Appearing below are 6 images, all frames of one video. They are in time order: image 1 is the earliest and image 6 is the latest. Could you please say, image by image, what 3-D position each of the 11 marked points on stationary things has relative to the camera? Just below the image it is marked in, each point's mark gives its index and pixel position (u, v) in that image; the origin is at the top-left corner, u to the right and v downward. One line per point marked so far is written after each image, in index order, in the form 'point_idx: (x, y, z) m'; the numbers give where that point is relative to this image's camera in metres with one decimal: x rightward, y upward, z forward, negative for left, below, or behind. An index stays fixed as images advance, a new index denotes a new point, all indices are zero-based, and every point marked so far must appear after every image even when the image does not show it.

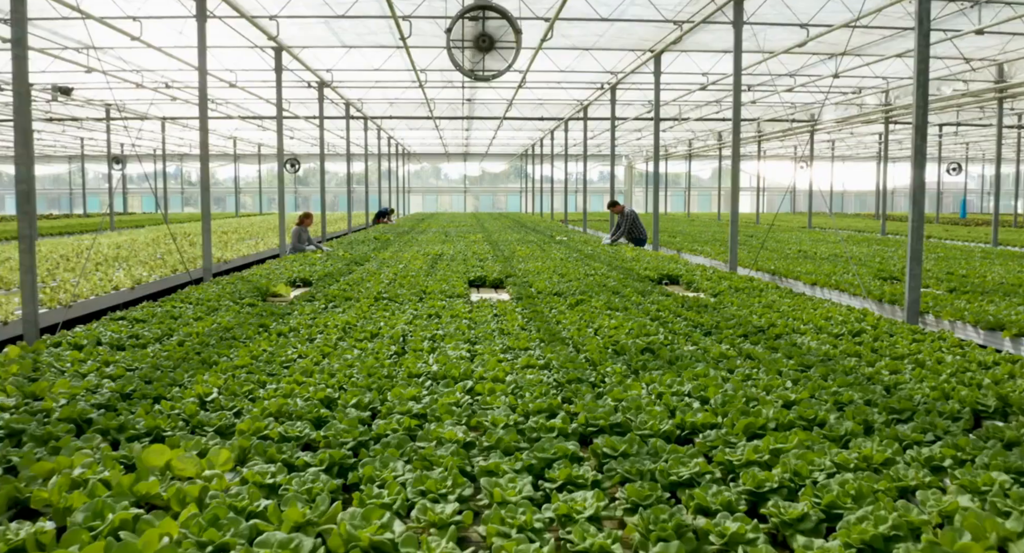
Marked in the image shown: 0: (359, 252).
0: (-3.9, +0.7, +17.6) m
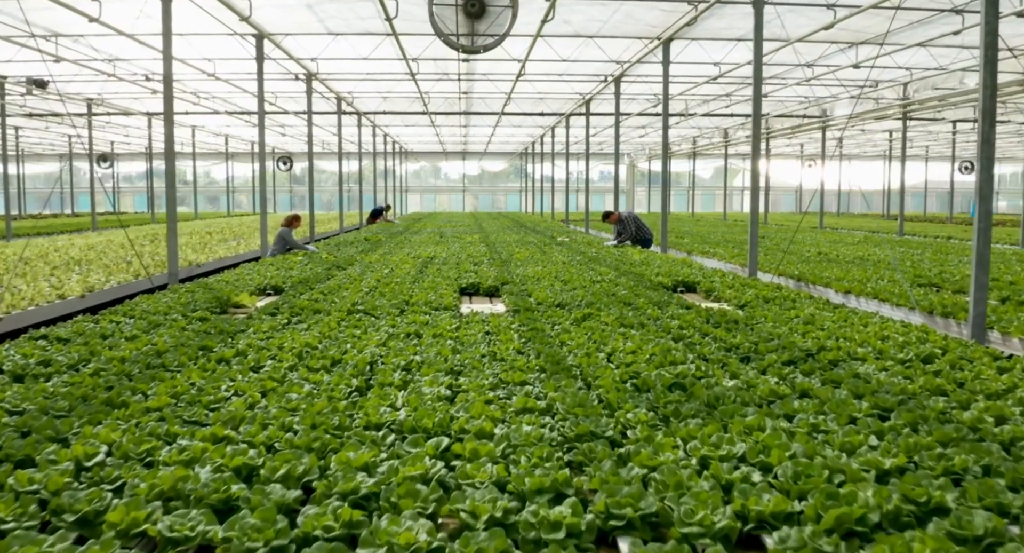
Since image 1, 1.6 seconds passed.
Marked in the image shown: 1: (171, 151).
0: (-3.9, +0.5, +16.2) m
1: (-6.2, +2.3, +12.5) m
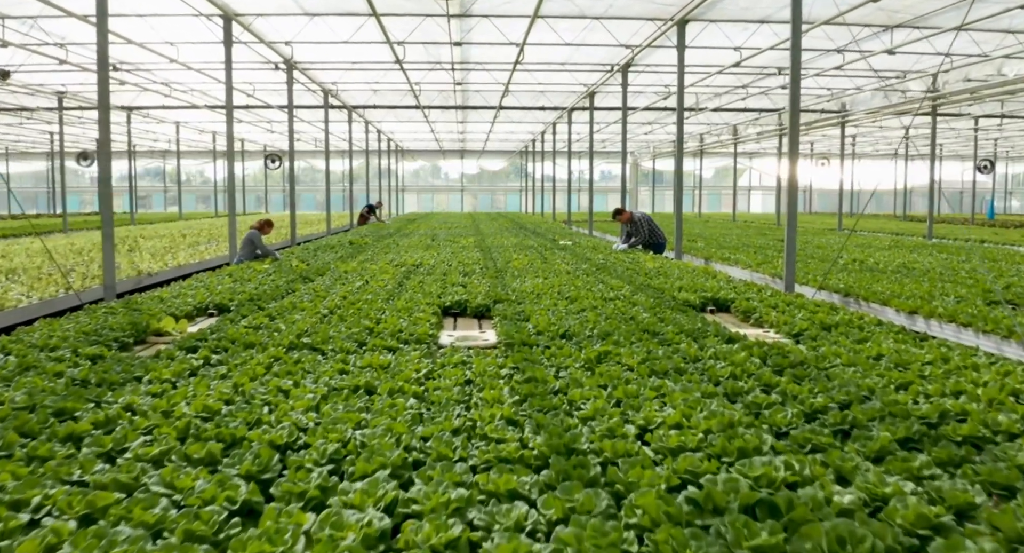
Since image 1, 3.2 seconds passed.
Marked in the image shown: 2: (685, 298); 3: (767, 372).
0: (-4.0, +0.3, +14.4) m
1: (-6.3, +2.0, +10.6) m
2: (+2.3, -0.3, +9.0) m
3: (+1.9, -0.7, +5.2) m
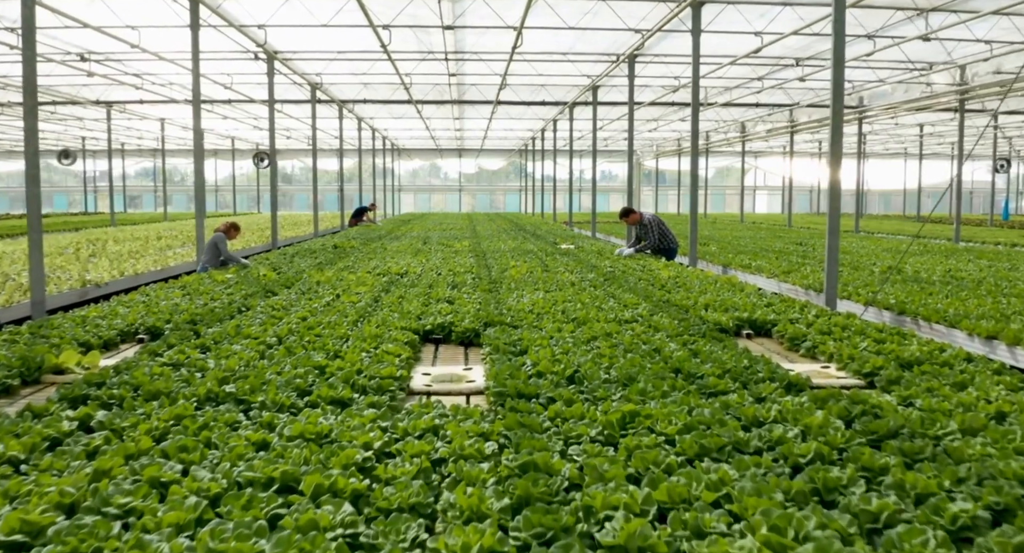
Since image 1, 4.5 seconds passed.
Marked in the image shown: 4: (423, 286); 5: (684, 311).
0: (-4.1, +0.2, +12.8) m
1: (-6.3, +1.9, +9.1) m
2: (+2.2, -0.5, +7.5) m
3: (+1.9, -0.9, +3.6) m
4: (-1.3, -0.2, +10.2) m
5: (+2.0, -0.4, +7.9) m
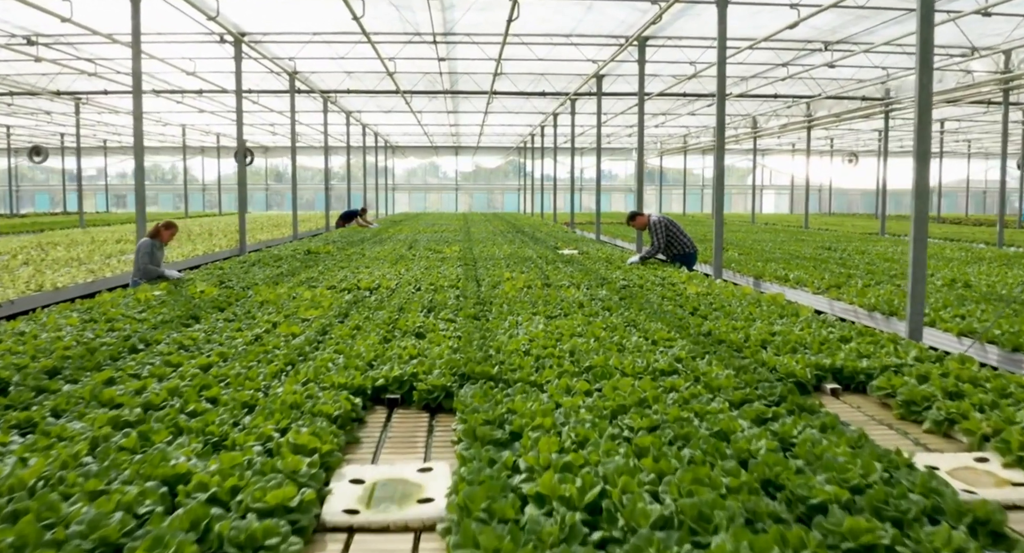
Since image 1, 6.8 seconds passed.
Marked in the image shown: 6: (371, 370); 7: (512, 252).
0: (-4.1, -0.1, +10.7) m
1: (-6.4, +1.6, +6.9) m
2: (+2.1, -0.7, +5.4) m
3: (+1.8, -1.2, +1.5) m
4: (-1.4, -0.4, +8.1) m
5: (+1.9, -0.6, +5.8) m
6: (-1.1, -0.7, +5.3) m
7: (0.0, +0.6, +16.0) m
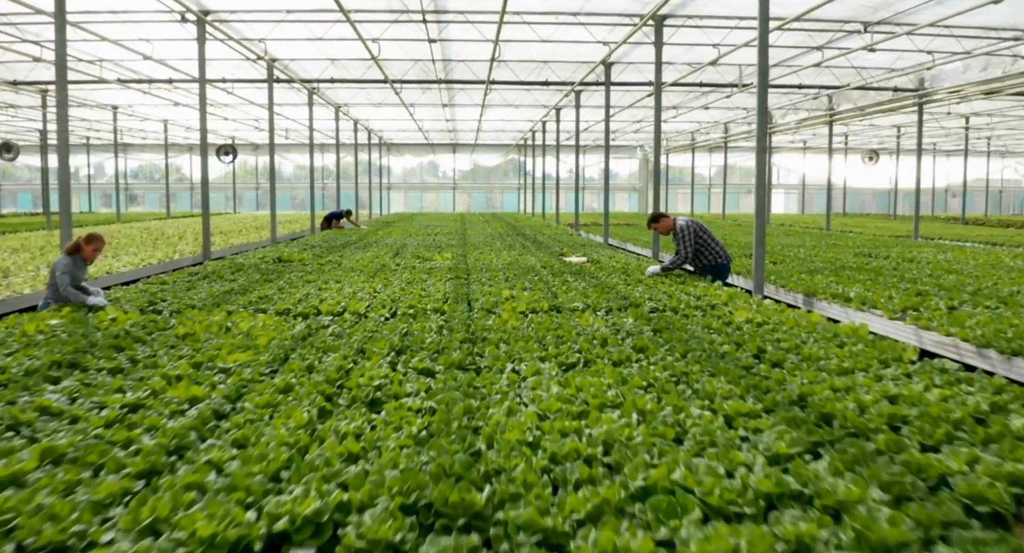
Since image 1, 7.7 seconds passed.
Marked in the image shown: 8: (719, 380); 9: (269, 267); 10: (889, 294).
0: (-4.1, -0.3, +8.6) m
1: (-6.4, +1.4, +4.8) m
2: (+2.1, -1.0, +3.3) m
3: (+1.8, -1.4, -0.6) m
4: (-1.4, -0.6, +6.0) m
5: (+1.9, -0.9, +3.7) m
6: (-1.1, -1.0, +3.2) m
7: (0.0, +0.3, +13.9) m
8: (+1.5, -0.7, +4.9) m
9: (-4.5, +0.1, +12.7) m
10: (+5.3, -0.2, +9.7) m
